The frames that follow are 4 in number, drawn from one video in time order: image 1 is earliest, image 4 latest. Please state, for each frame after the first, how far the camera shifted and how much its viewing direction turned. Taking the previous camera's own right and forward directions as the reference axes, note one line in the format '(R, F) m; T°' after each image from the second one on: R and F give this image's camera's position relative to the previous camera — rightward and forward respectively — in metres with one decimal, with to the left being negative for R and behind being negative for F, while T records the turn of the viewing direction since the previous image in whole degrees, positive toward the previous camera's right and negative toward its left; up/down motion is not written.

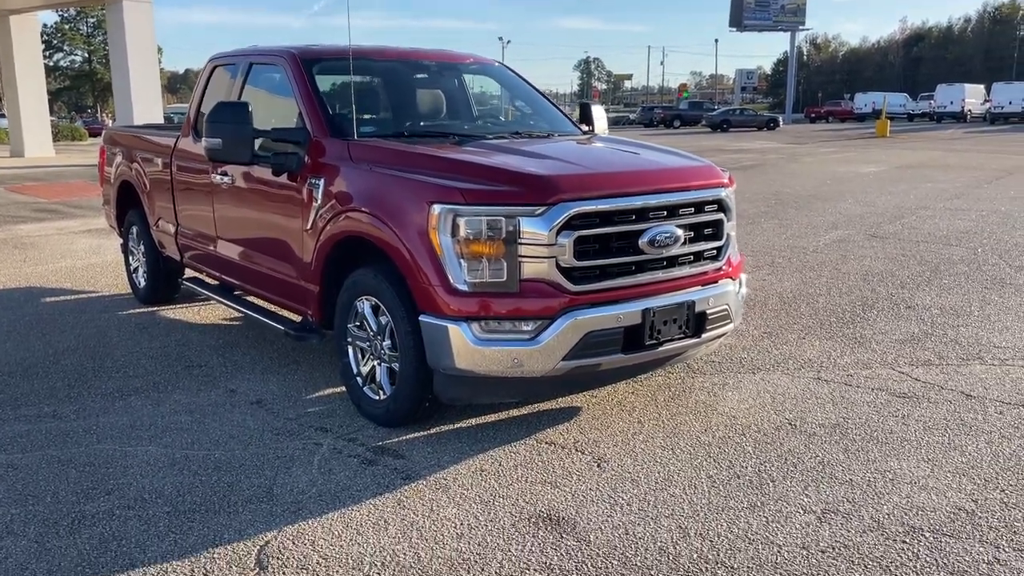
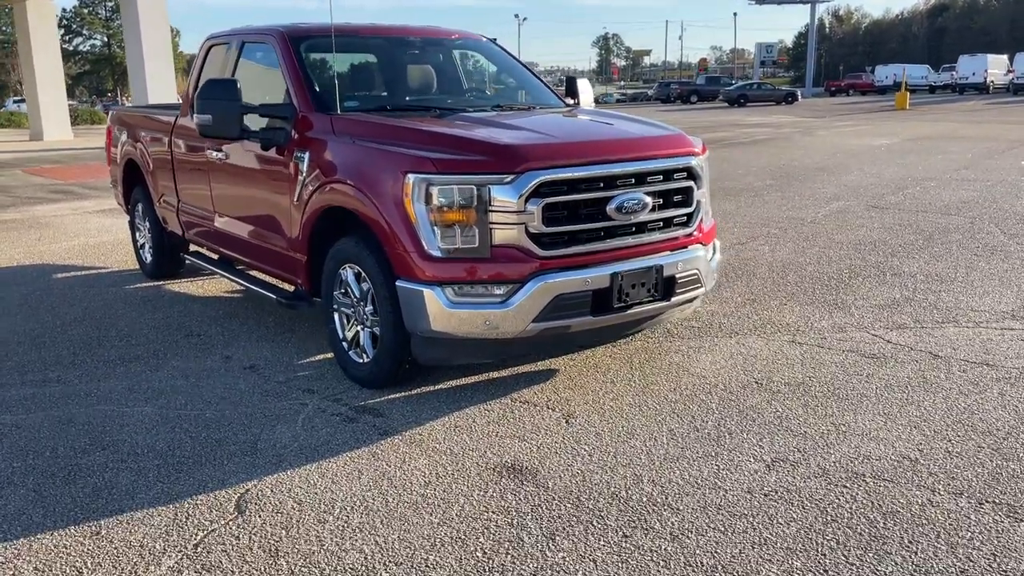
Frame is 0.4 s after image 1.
(+0.2, -0.2) m; -1°
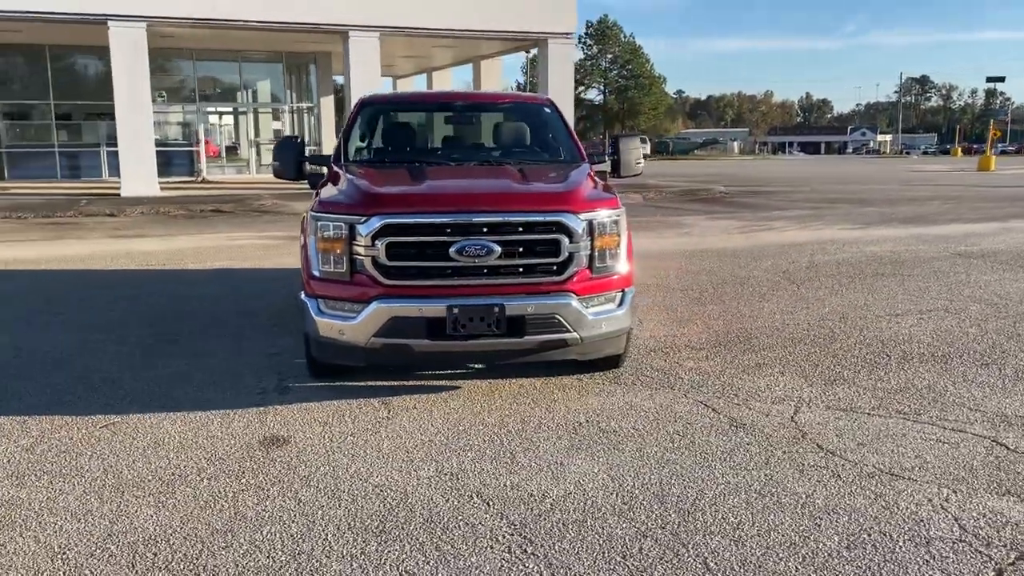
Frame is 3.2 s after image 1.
(+3.2, +0.1) m; -30°
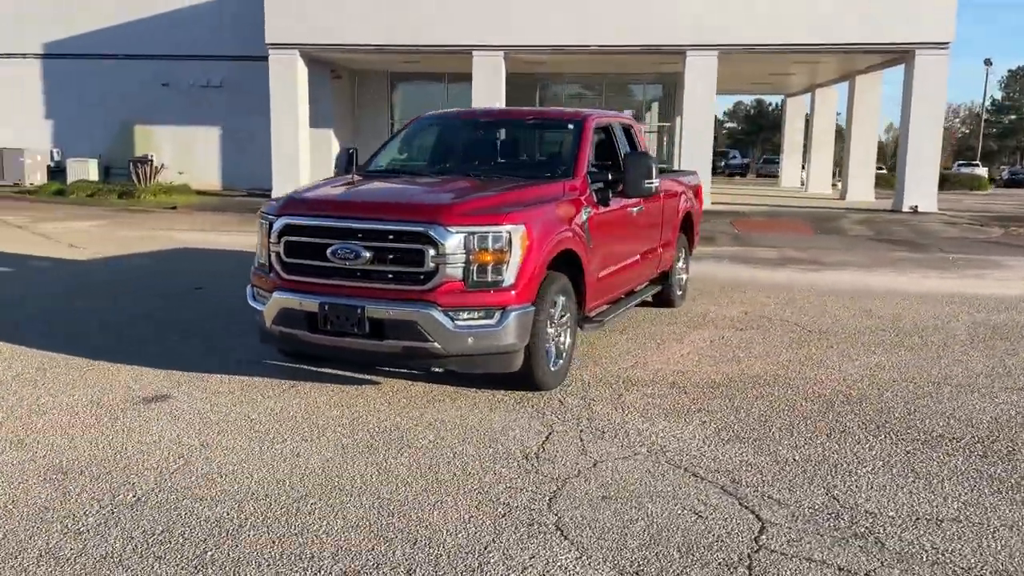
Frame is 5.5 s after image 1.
(+3.2, +0.7) m; -28°
